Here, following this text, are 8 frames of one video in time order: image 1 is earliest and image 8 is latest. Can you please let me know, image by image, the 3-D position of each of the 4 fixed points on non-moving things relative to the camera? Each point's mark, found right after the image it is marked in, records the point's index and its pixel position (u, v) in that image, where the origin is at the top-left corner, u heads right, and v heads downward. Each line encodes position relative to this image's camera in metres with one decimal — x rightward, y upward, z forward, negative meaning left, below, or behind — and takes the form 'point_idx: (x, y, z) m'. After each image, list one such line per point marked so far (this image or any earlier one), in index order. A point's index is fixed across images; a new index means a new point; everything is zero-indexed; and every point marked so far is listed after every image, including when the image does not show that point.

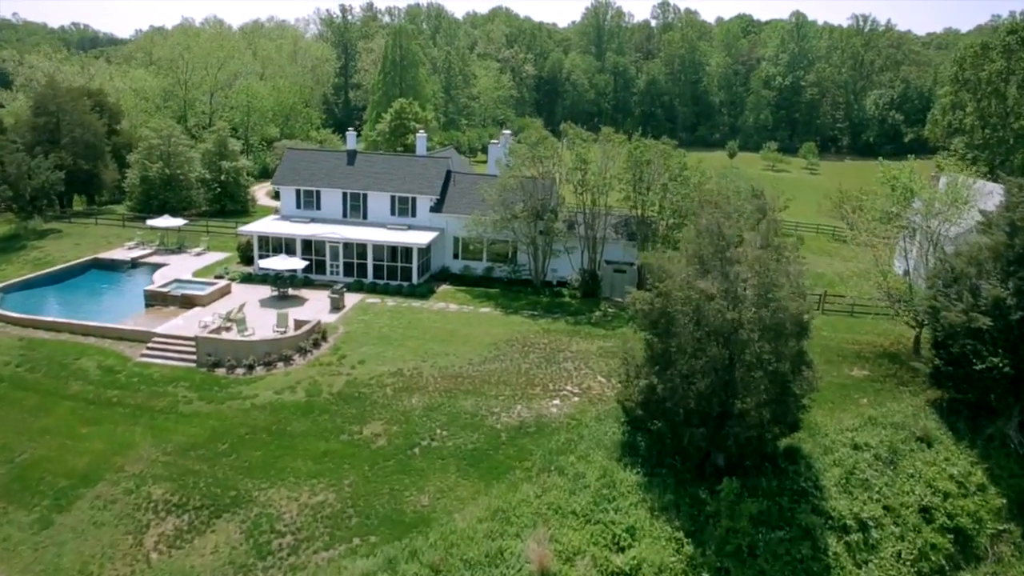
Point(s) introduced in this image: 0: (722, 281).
0: (+5.4, +0.2, +19.3) m
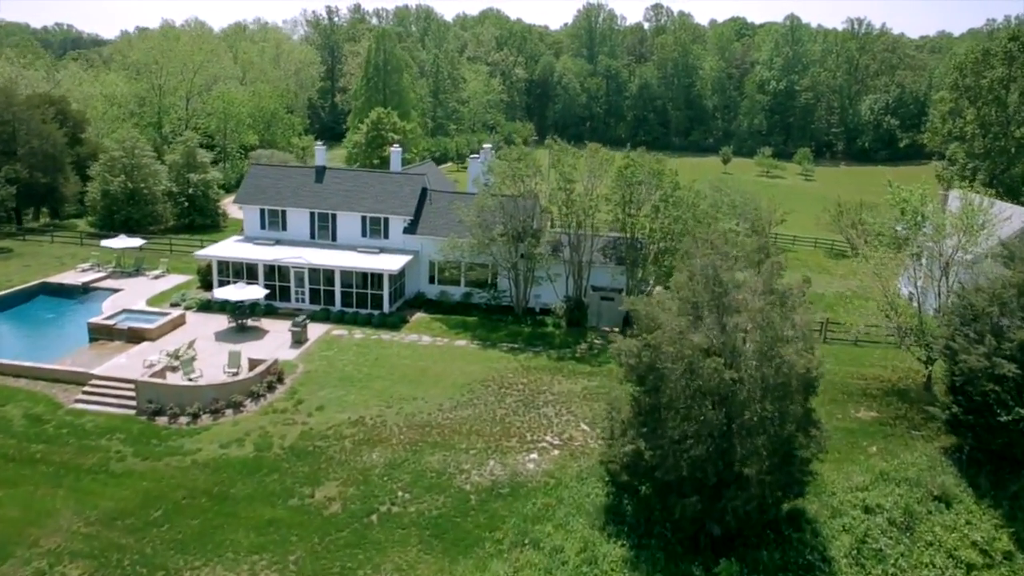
0: (+4.6, -1.0, +16.9) m
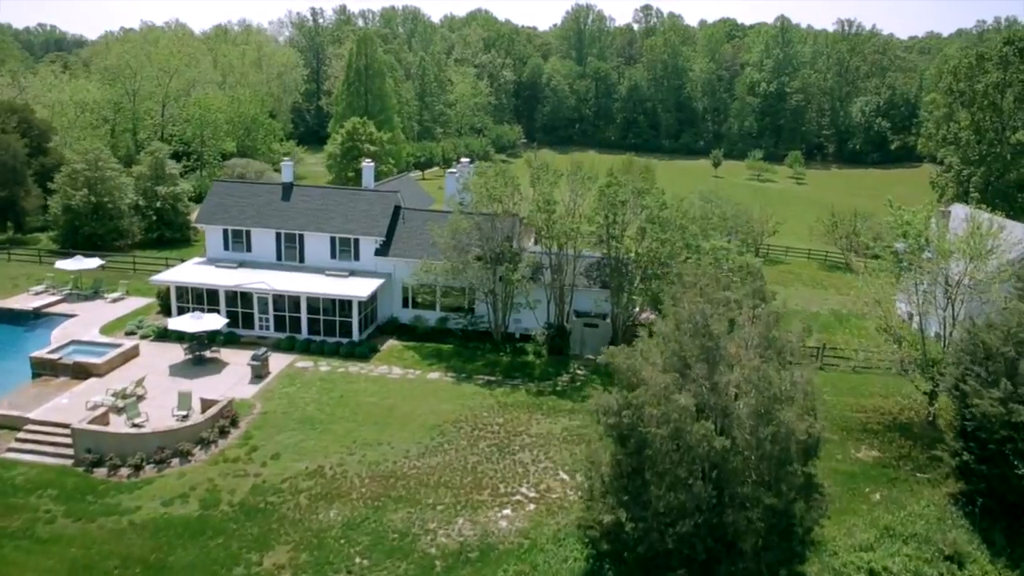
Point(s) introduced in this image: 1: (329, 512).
0: (+3.9, -2.1, +14.9) m
1: (-4.9, -6.0, +20.0) m
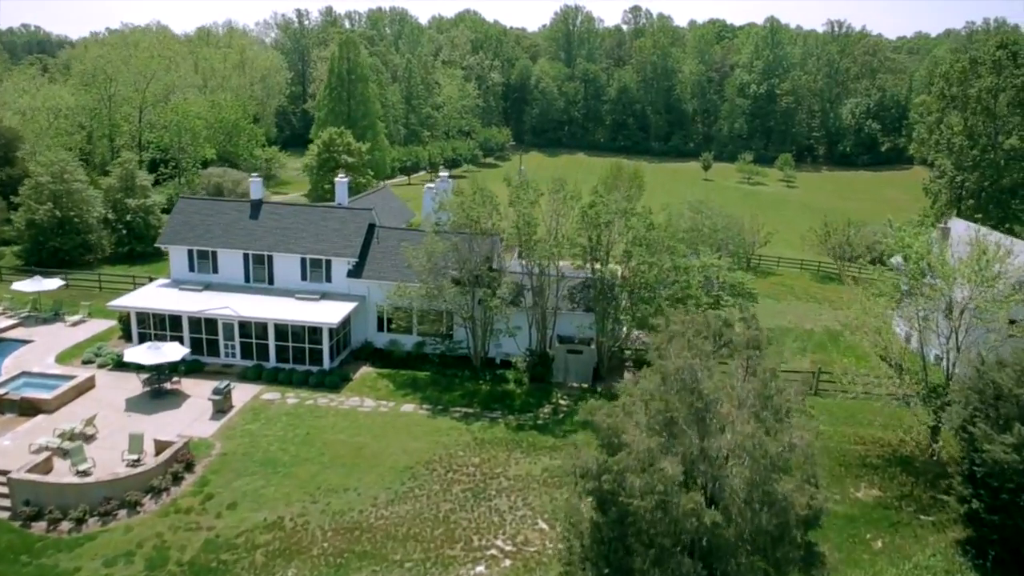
0: (+3.3, -3.0, +13.4) m
1: (-5.5, -7.0, +18.4) m
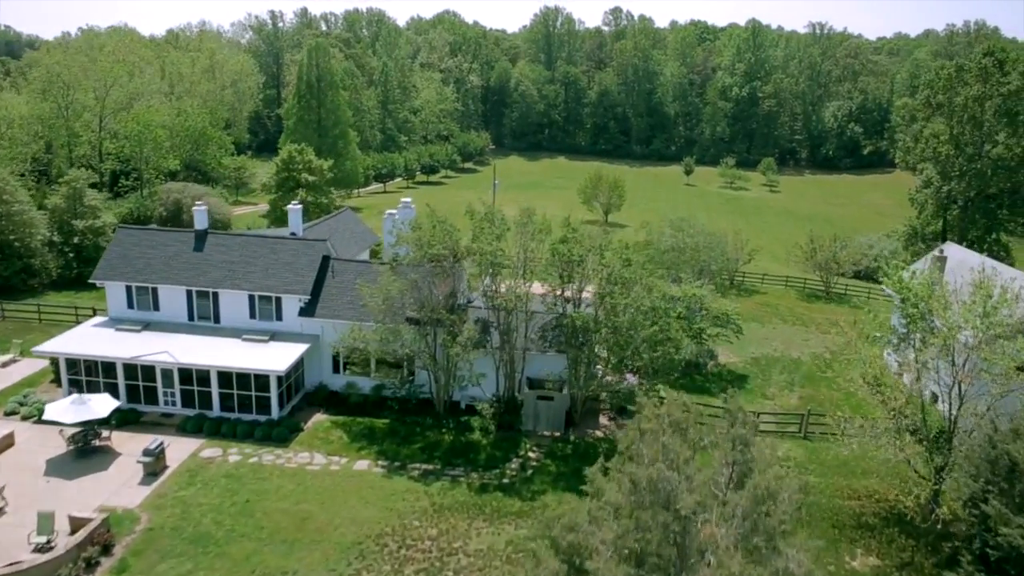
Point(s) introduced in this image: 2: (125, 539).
0: (+2.4, -4.5, +11.1) m
1: (-6.5, -8.5, +15.9) m
2: (-10.4, -6.7, +20.2) m
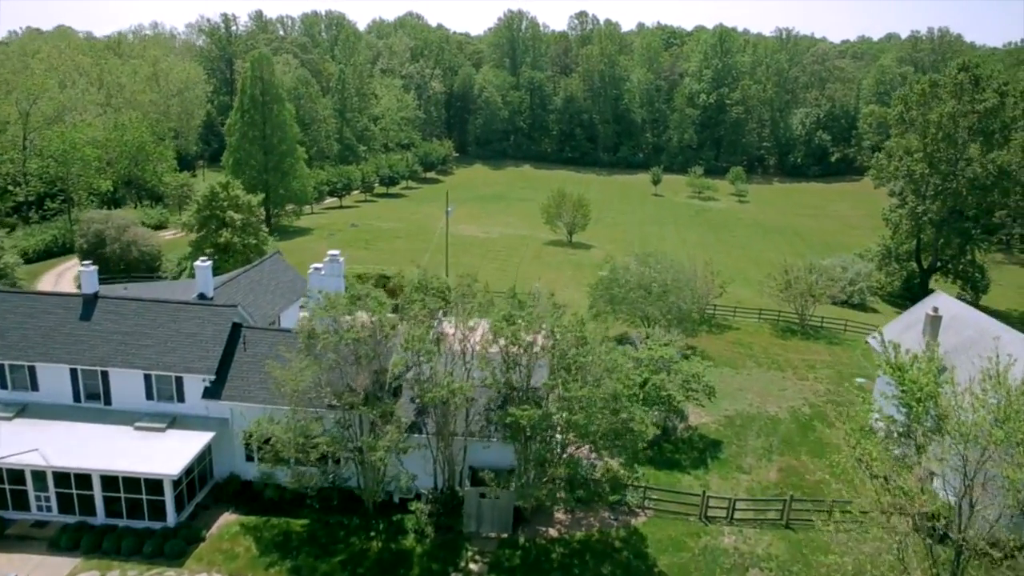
0: (+1.2, -6.9, +7.4) m
1: (-7.9, -10.9, +11.9) m
2: (-12.0, -9.2, +16.0) m
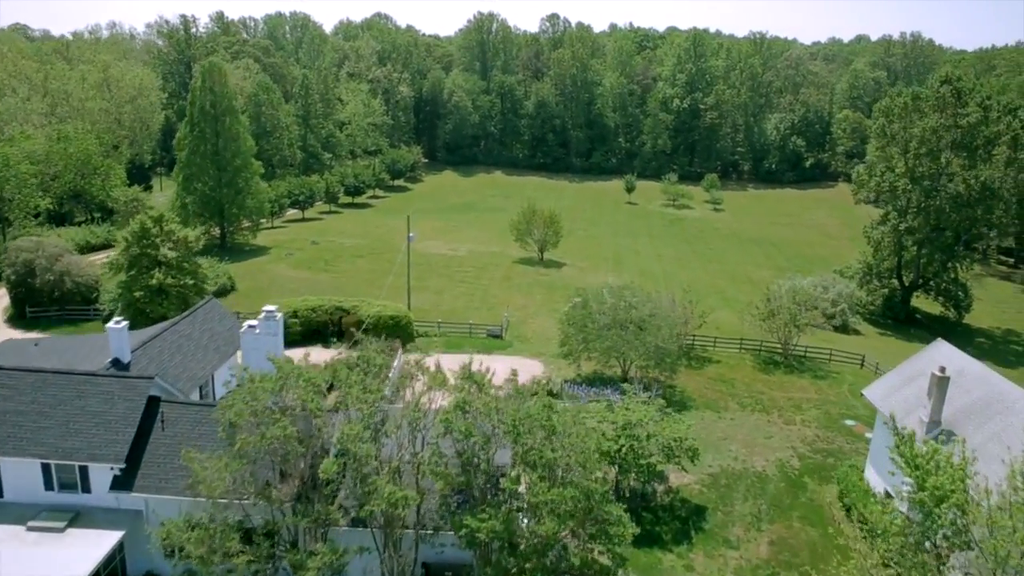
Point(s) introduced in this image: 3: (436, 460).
0: (+0.6, -8.9, +4.4) m
1: (-8.5, -13.0, +8.6) m
2: (-12.8, -11.3, +12.5) m
3: (-1.9, -4.1, +19.0) m
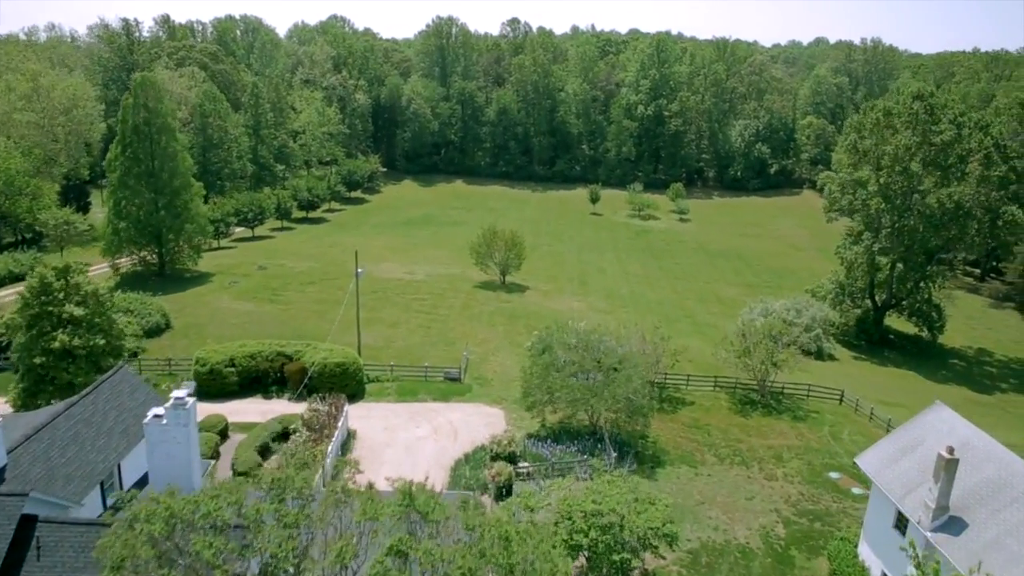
0: (+0.3, -11.1, +1.1) m
1: (-9.0, -15.3, +4.8) m
2: (-13.4, -13.7, +8.6) m
3: (-3.0, -6.3, +15.5) m
